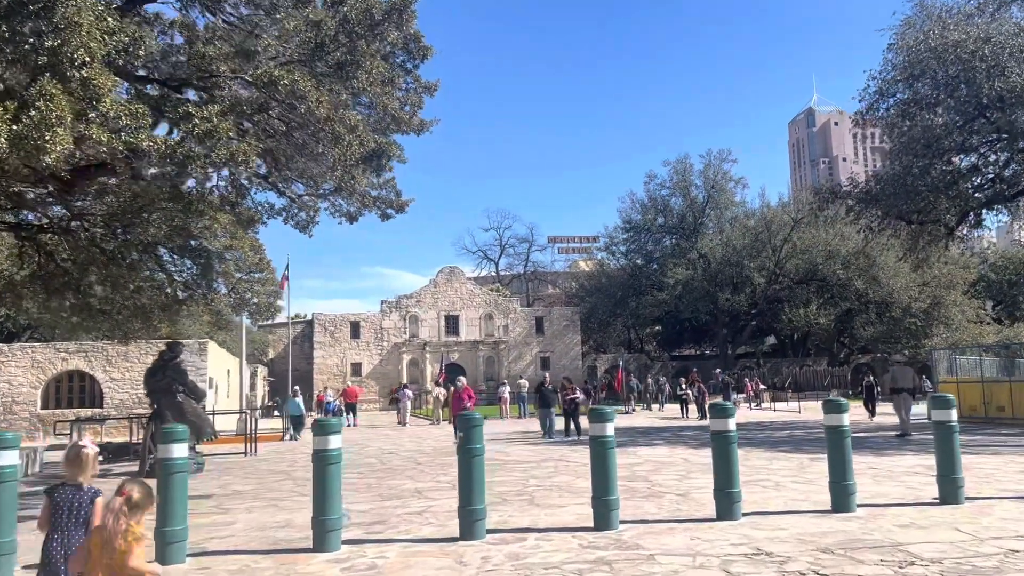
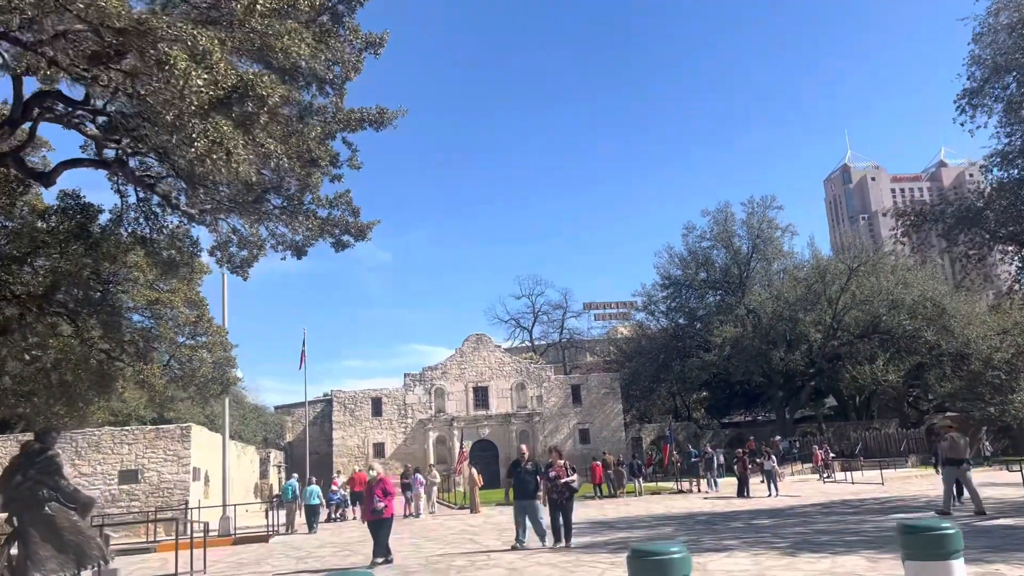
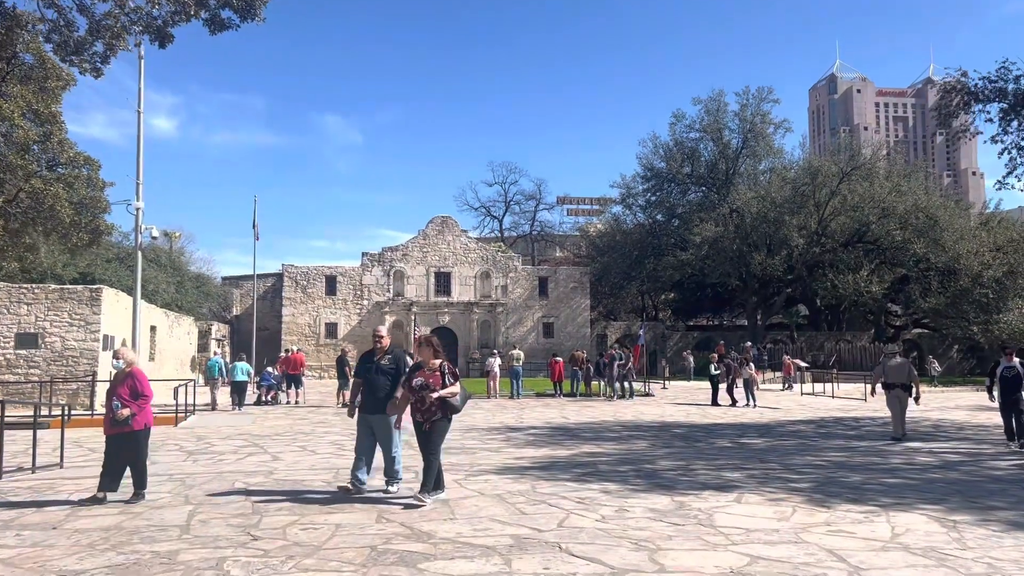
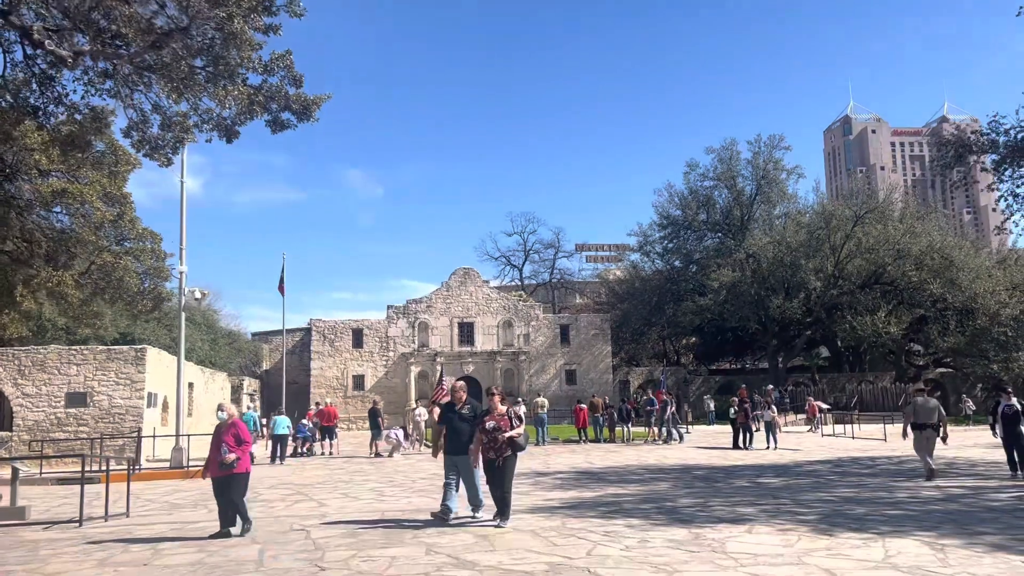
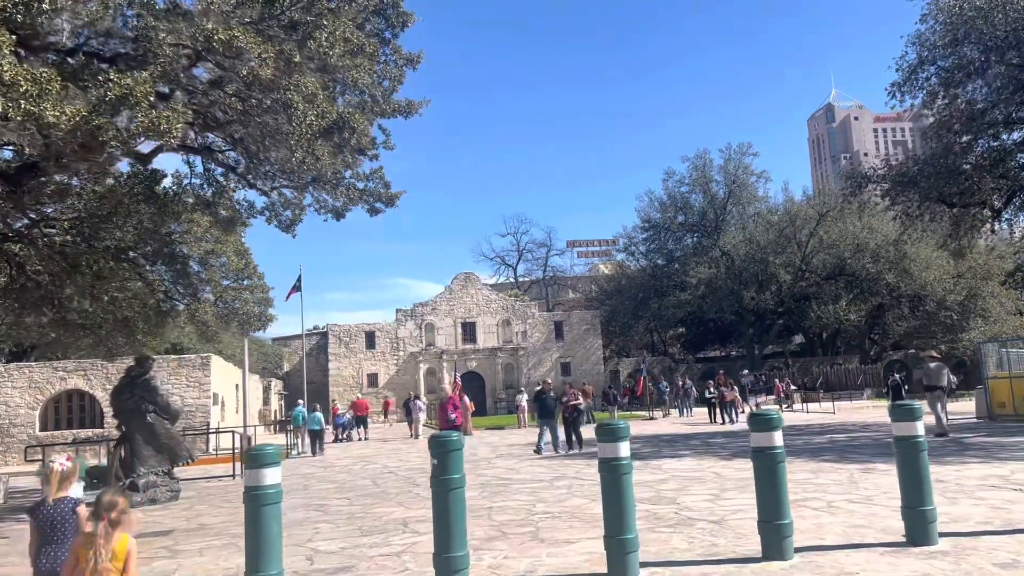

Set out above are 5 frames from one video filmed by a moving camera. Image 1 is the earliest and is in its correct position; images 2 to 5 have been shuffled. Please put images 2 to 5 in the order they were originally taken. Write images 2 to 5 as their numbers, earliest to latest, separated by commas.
5, 2, 4, 3
